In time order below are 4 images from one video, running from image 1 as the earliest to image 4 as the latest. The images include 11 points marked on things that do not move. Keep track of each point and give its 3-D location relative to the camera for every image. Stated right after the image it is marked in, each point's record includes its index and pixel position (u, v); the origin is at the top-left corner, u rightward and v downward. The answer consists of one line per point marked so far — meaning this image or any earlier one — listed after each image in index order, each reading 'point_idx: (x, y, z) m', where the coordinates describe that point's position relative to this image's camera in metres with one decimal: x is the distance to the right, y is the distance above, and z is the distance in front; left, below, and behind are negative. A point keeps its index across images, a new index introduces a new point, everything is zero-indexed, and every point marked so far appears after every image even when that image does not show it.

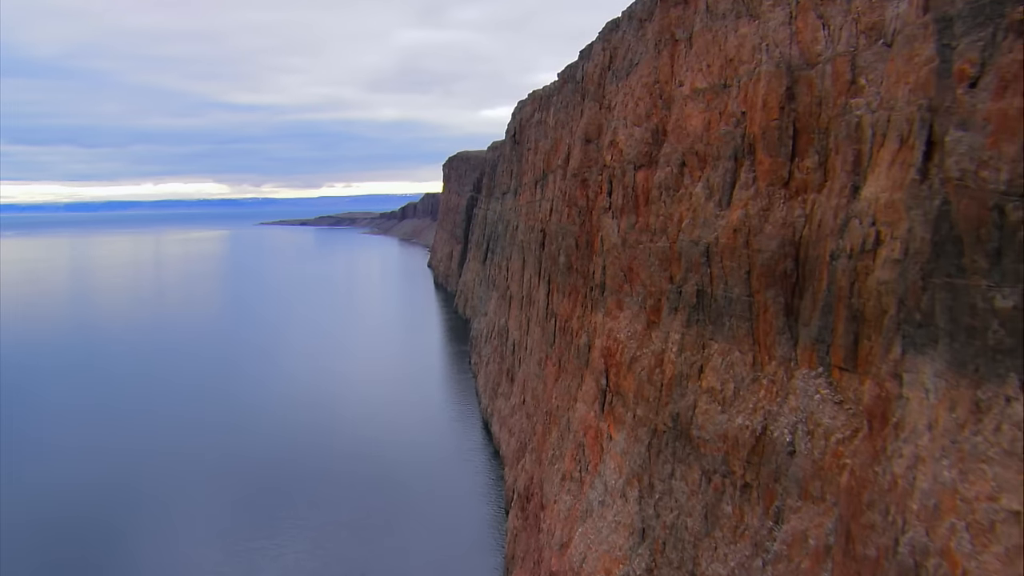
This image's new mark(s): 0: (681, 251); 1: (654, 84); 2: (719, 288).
0: (+3.2, +0.7, +15.0) m
1: (+3.2, +4.6, +18.3) m
2: (+3.6, 0.0, +13.9) m
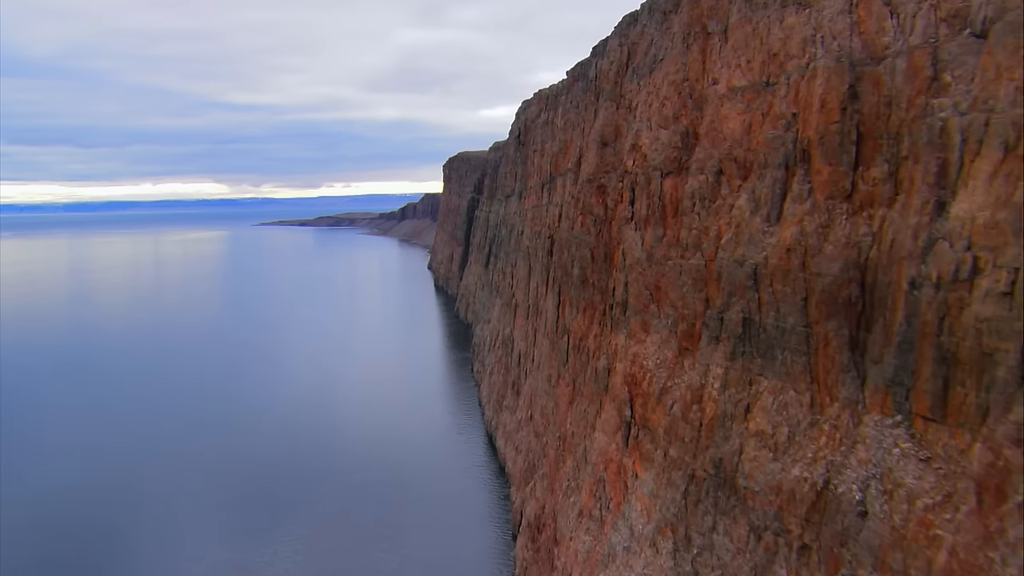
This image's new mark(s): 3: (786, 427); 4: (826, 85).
0: (+3.4, +0.3, +13.2) m
1: (+3.5, +4.2, +16.5) m
2: (+3.8, -0.4, +12.1) m
3: (+3.9, -2.0, +11.6) m
4: (+4.6, +2.9, +11.7) m
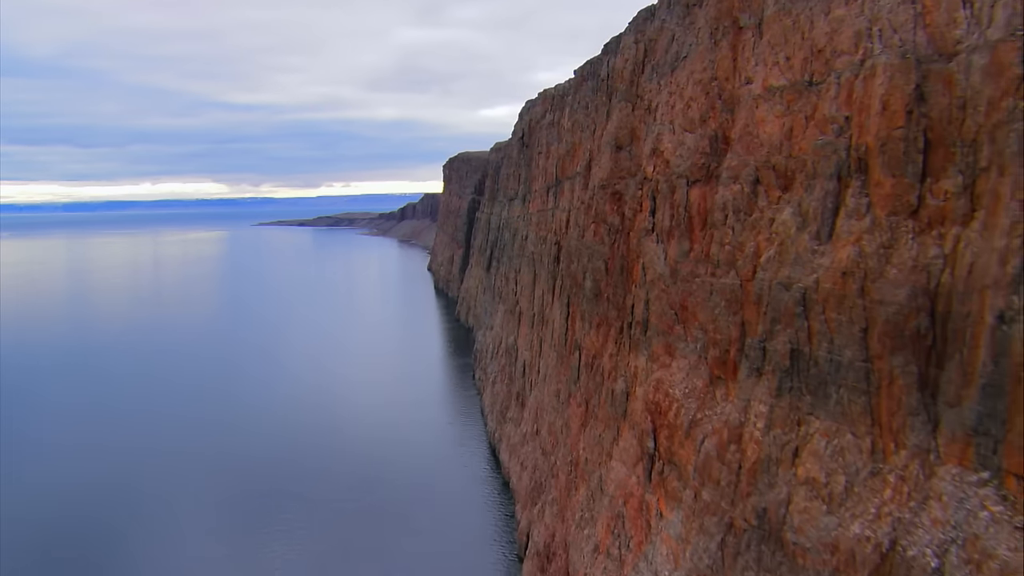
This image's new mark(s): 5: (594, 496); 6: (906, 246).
0: (+3.7, -0.1, +11.8) m
1: (+3.7, +3.8, +15.0) m
2: (+4.1, -0.8, +10.6) m
3: (+4.1, -2.3, +10.1) m
4: (+4.8, +2.6, +10.3) m
5: (+1.8, -4.7, +18.2) m
6: (+4.8, +0.5, +9.8) m
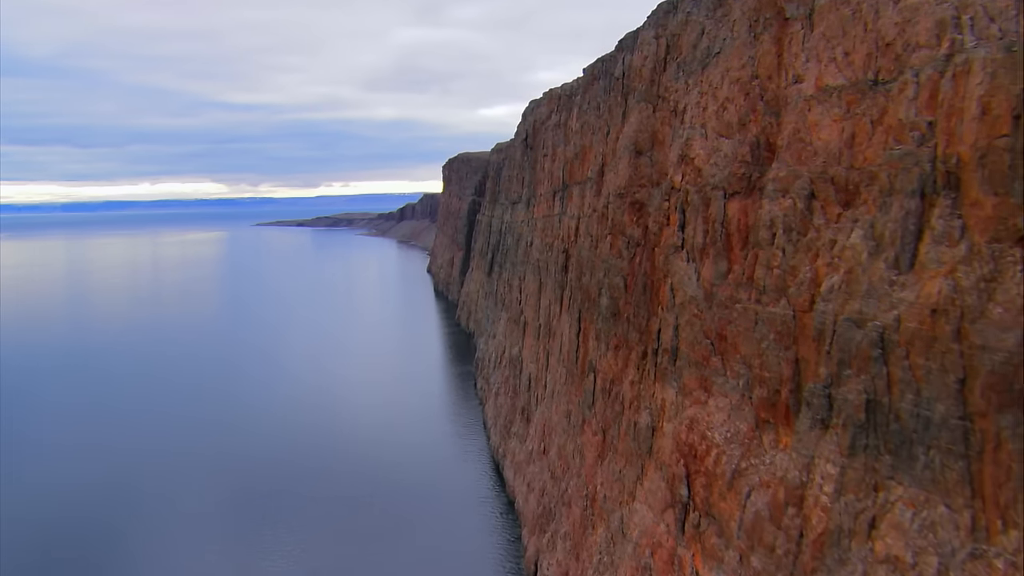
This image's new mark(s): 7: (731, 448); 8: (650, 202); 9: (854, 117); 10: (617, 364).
0: (+3.9, -0.5, +10.0) m
1: (+3.9, +3.4, +13.3) m
2: (+4.3, -1.2, +8.9) m
3: (+4.4, -2.8, +8.4) m
4: (+5.0, +2.2, +8.5) m
5: (+2.1, -5.1, +16.5) m
6: (+5.0, +0.1, +8.0) m
7: (+3.2, -2.3, +11.9) m
8: (+2.9, +1.8, +17.0) m
9: (+4.6, +2.3, +10.7) m
10: (+2.4, -1.7, +18.4) m
